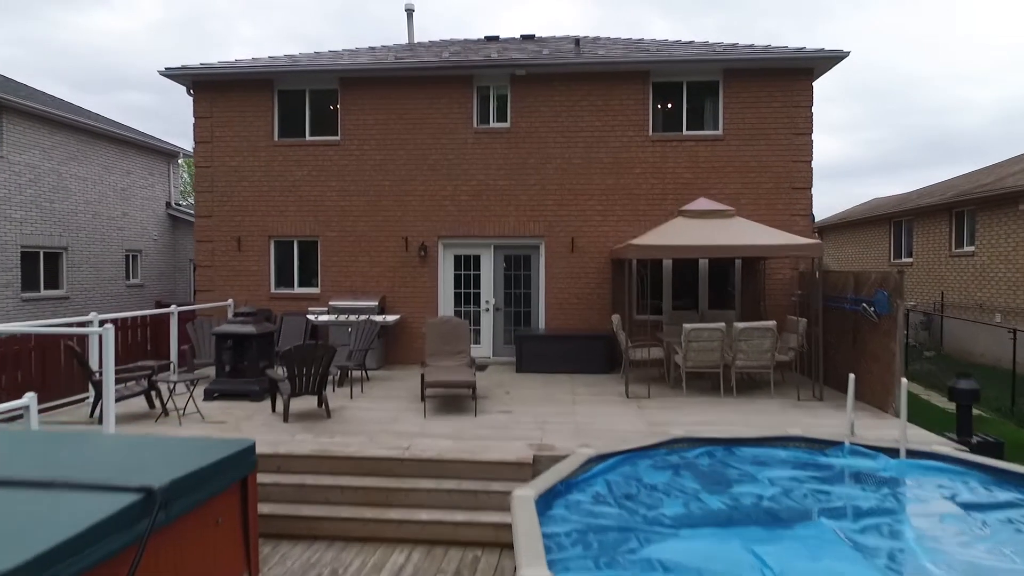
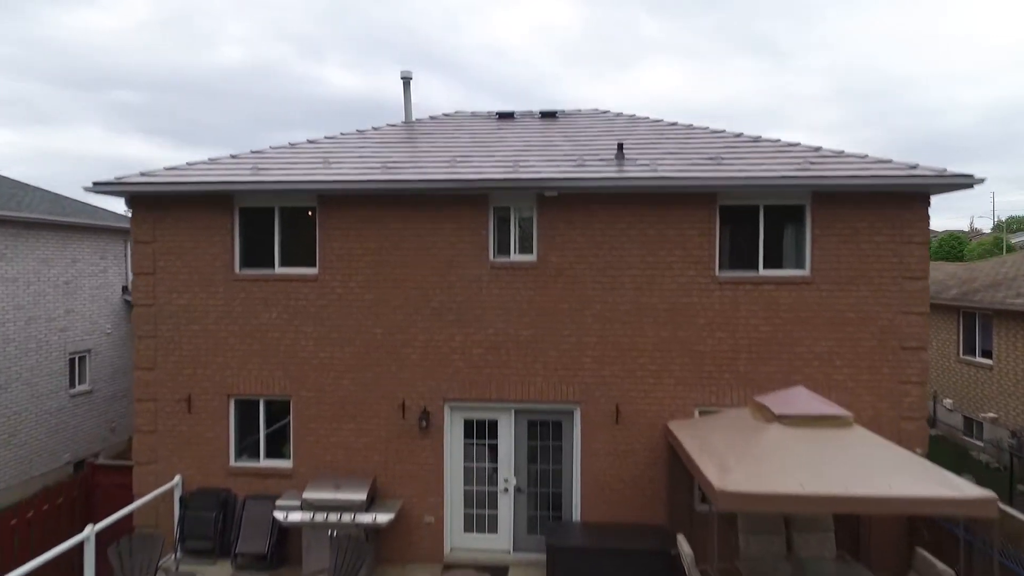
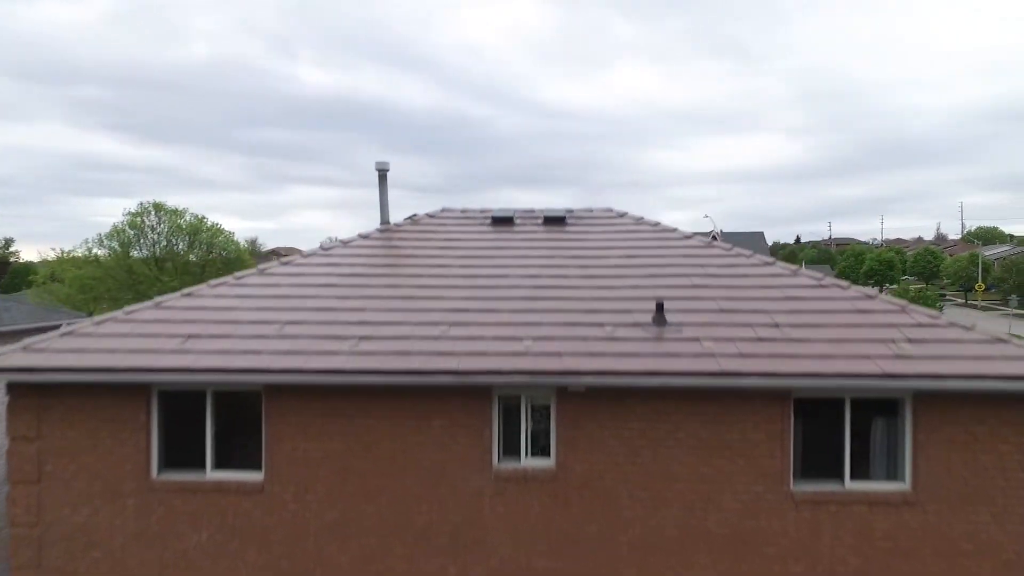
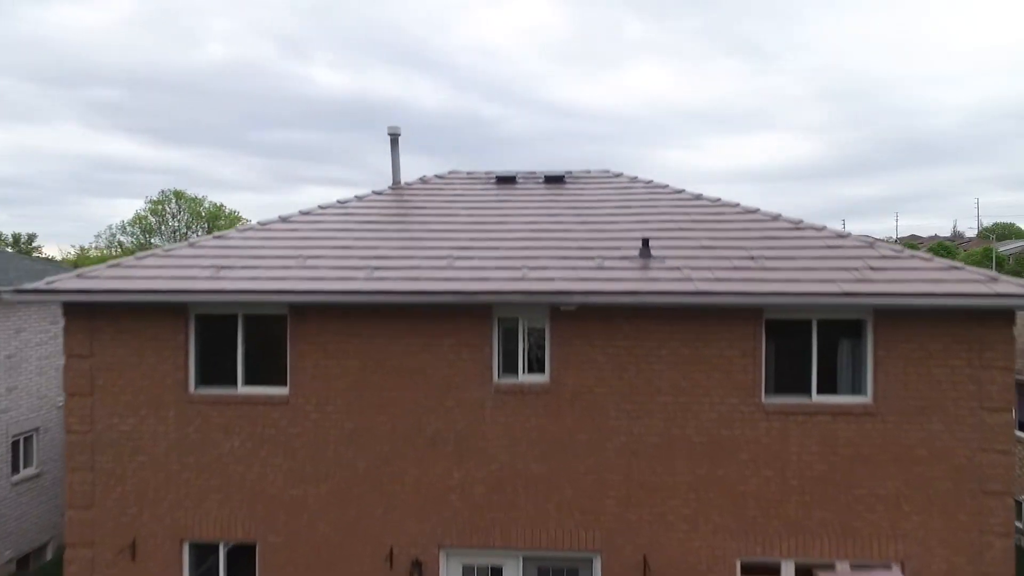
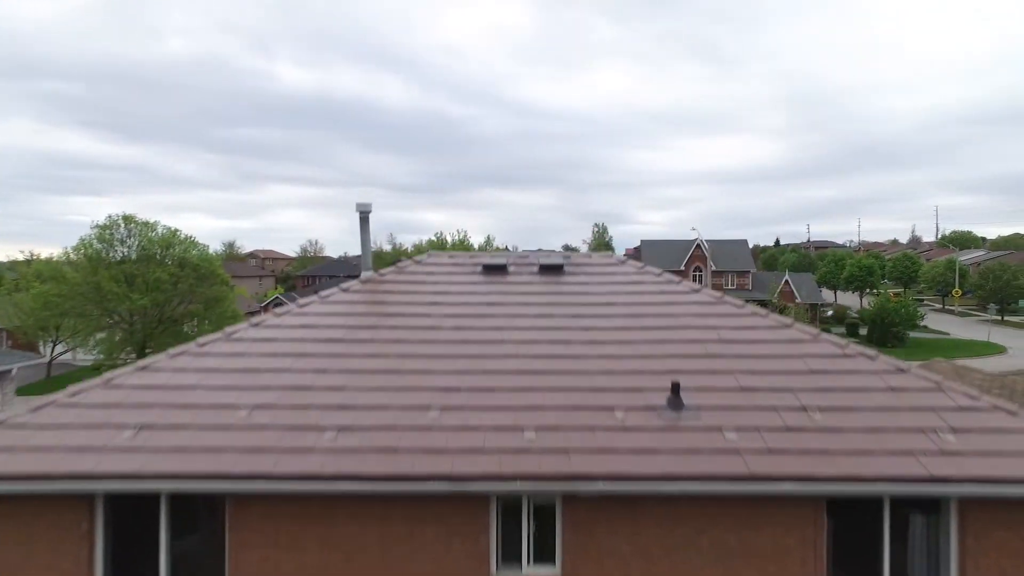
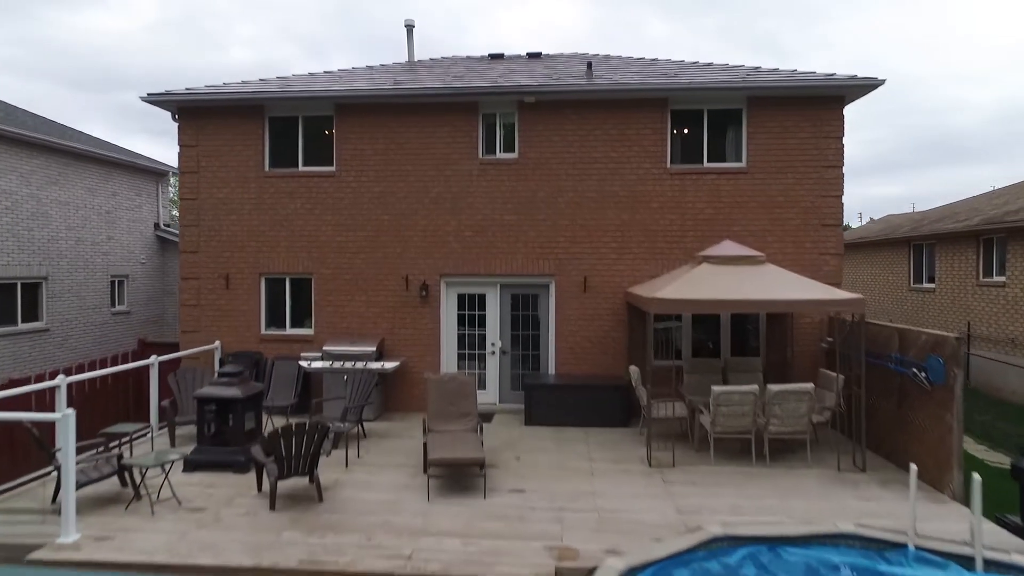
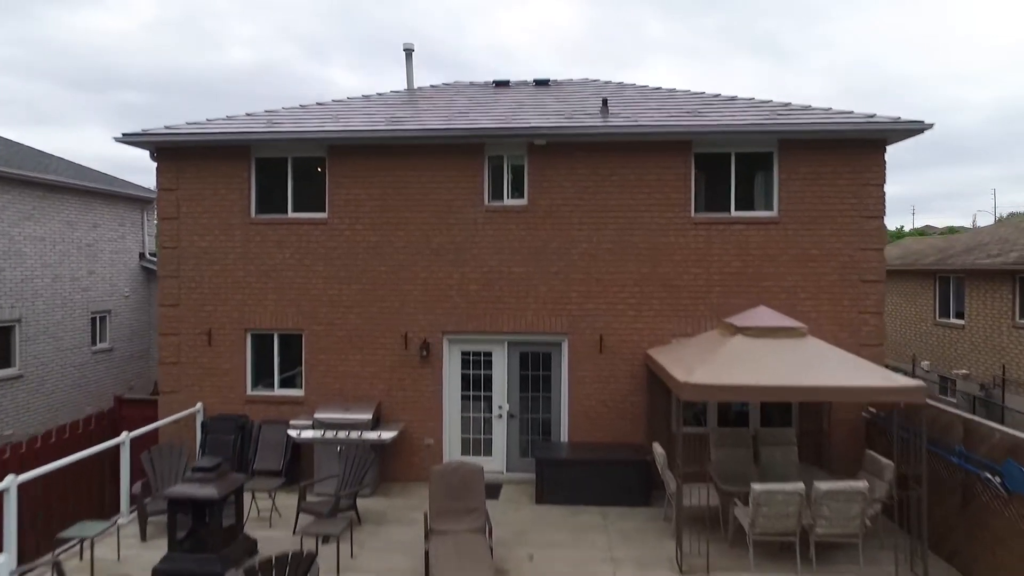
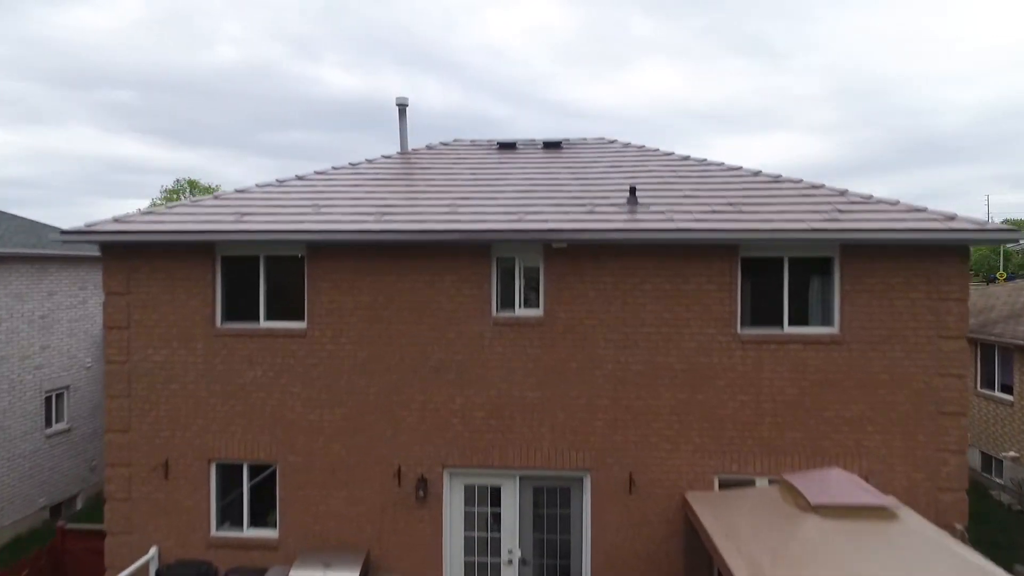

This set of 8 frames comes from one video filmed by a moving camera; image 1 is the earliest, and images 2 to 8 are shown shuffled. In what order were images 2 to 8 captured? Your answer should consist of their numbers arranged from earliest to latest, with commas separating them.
6, 7, 2, 8, 4, 3, 5
